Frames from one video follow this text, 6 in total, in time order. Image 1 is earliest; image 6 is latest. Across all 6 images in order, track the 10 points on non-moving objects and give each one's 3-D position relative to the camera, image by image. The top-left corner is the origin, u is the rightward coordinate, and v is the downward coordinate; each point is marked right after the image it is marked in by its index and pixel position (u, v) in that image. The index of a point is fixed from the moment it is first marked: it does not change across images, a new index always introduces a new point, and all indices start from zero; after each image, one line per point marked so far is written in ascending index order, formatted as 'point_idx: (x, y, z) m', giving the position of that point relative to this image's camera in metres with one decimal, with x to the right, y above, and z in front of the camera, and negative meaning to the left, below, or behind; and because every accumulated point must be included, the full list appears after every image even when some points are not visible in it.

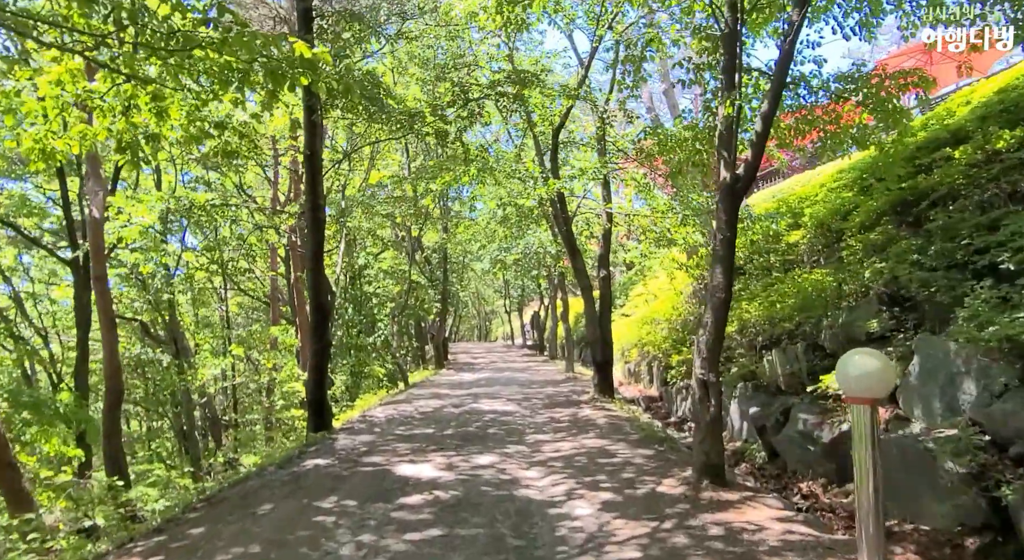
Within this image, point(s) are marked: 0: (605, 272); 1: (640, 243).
0: (+1.9, +0.2, +14.5) m
1: (+3.1, +0.9, +16.9) m
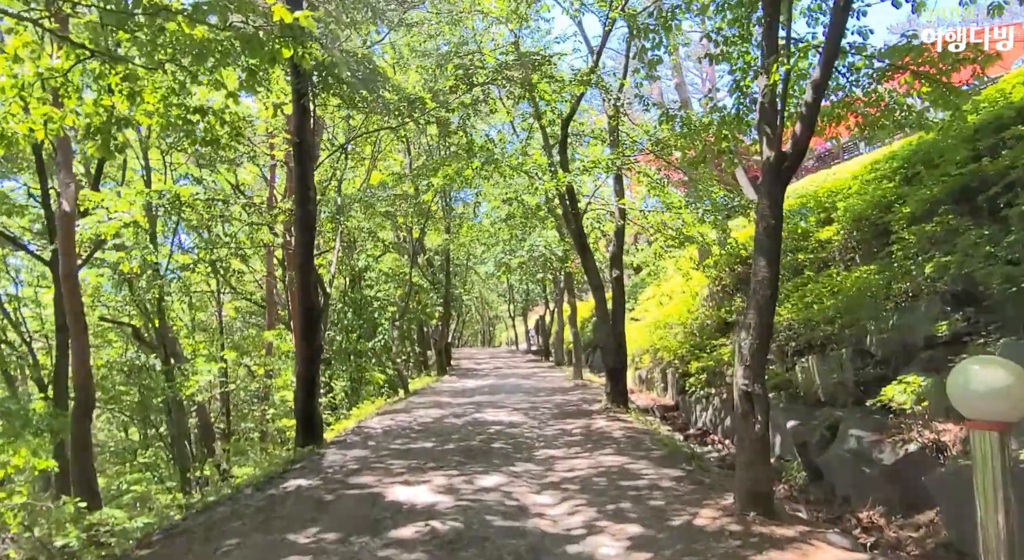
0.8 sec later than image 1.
0: (+2.1, +0.2, +13.5) m
1: (+3.2, +0.9, +15.9) m
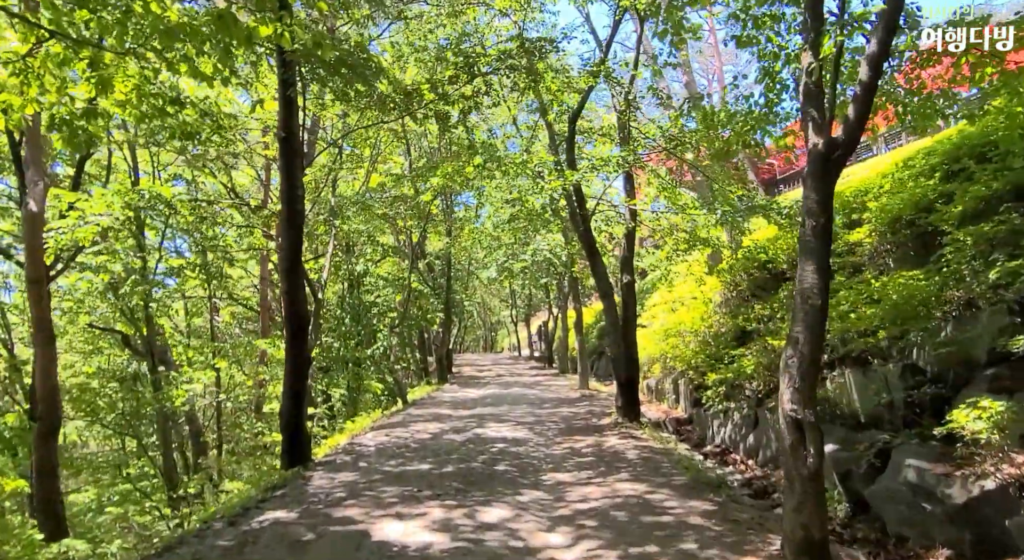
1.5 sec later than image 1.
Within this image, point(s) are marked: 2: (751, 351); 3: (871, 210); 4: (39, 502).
0: (+2.1, +0.1, +12.7) m
1: (+3.3, +0.8, +15.1) m
2: (+3.8, -1.1, +11.1) m
3: (+5.2, +1.0, +10.0) m
4: (-6.2, -2.9, +9.1) m
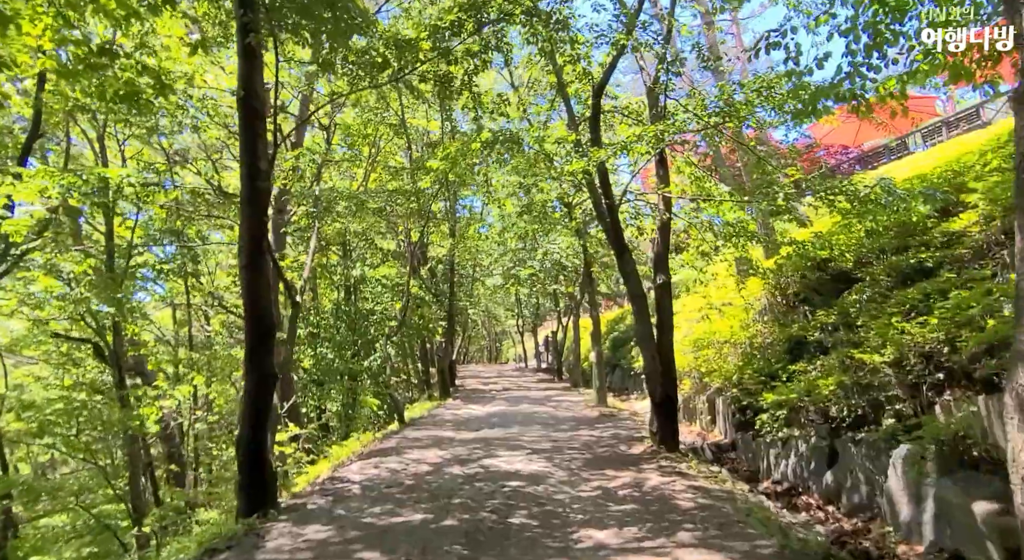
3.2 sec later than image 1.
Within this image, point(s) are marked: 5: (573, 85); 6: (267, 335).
0: (+2.3, 0.0, +10.8) m
1: (+3.5, +0.7, +13.2) m
2: (+4.0, -1.1, +9.2) m
3: (+5.3, +1.0, +8.0) m
4: (-6.0, -2.9, +7.2) m
5: (+1.0, +3.3, +11.7) m
6: (-2.6, -0.6, +7.4) m
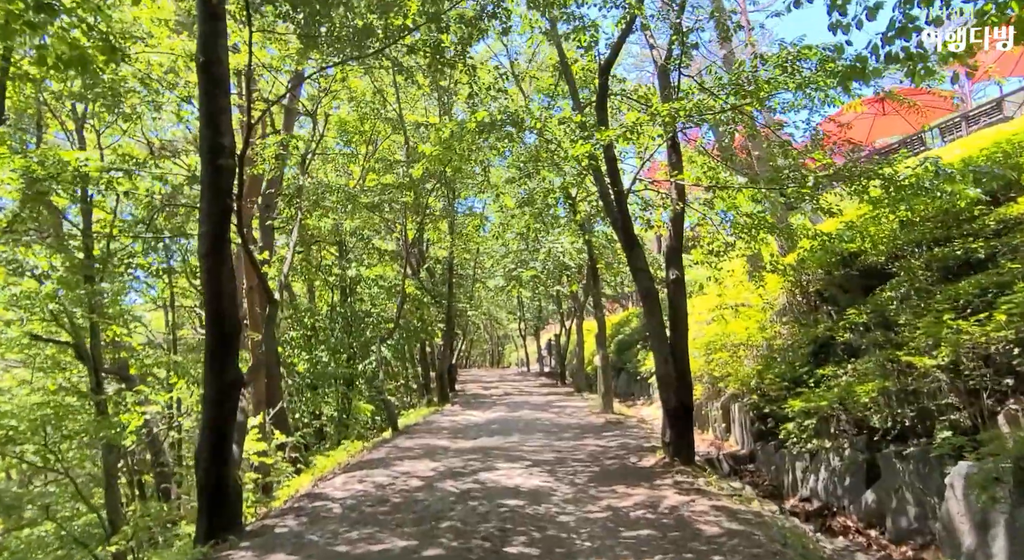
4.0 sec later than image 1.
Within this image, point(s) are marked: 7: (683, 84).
0: (+2.3, +0.1, +9.9) m
1: (+3.5, +0.7, +12.3) m
2: (+4.0, -1.1, +8.2) m
3: (+5.3, +1.1, +7.1) m
4: (-6.0, -2.8, +6.3) m
5: (+1.0, +3.3, +10.8) m
6: (-2.6, -0.5, +6.5) m
7: (+2.5, +2.8, +10.0) m
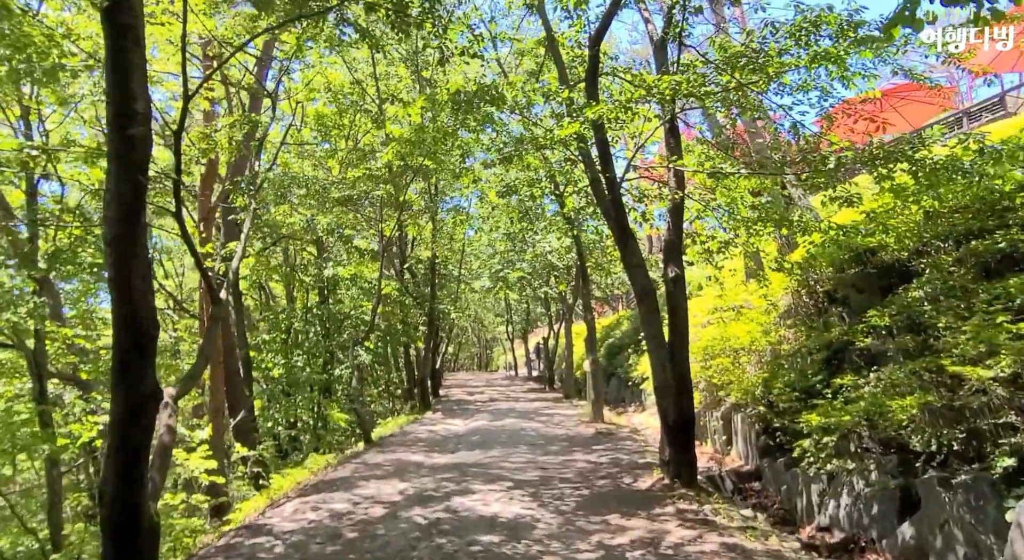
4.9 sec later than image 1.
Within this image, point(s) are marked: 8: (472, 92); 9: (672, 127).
0: (+2.1, +0.1, +8.8) m
1: (+3.2, +0.8, +11.2) m
2: (+3.8, -1.0, +7.2) m
3: (+5.1, +1.1, +6.1) m
4: (-6.2, -2.7, +5.1) m
5: (+0.8, +3.3, +9.7) m
6: (-2.8, -0.5, +5.4) m
7: (+2.2, +2.9, +8.9) m
8: (-0.5, +2.4, +9.0) m
9: (+2.2, +2.1, +9.5) m
